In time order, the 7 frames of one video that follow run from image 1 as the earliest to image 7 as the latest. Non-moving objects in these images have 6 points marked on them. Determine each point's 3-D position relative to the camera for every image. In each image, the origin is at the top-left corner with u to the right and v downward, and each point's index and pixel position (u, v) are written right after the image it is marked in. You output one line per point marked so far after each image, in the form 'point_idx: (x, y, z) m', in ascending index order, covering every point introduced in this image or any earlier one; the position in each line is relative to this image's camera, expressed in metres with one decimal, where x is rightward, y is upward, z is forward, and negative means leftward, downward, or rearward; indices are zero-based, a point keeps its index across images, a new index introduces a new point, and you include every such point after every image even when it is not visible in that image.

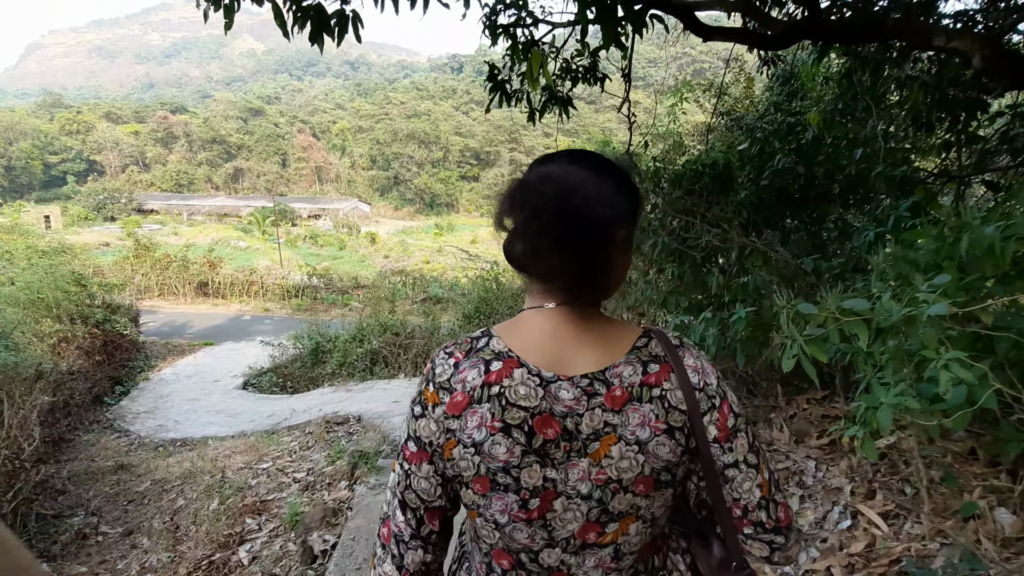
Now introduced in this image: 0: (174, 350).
0: (-6.1, -1.1, +8.8) m
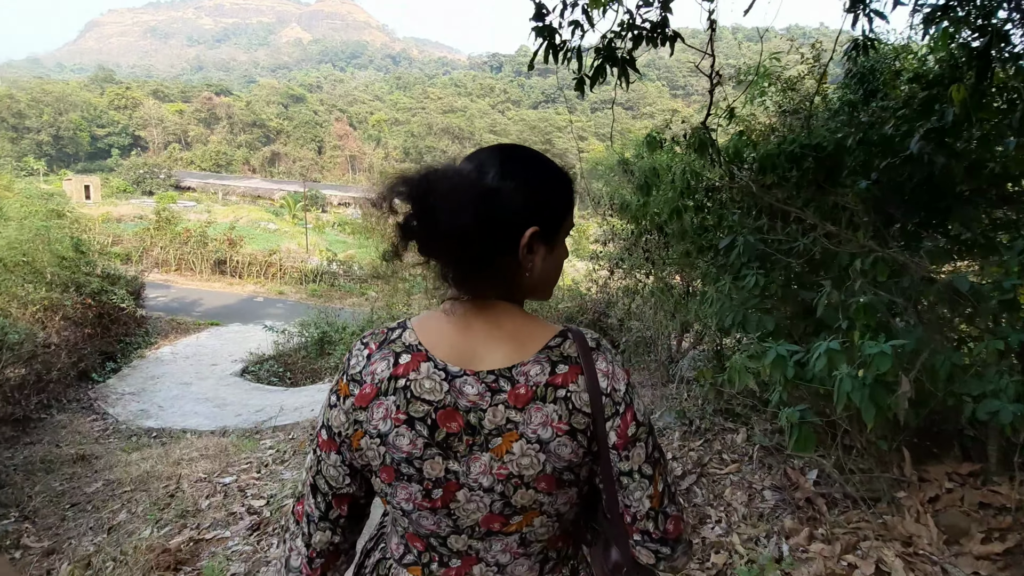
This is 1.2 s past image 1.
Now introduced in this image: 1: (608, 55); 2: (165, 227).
0: (-5.7, -0.7, +8.4) m
1: (+0.6, +1.4, +3.1) m
2: (-9.0, +1.6, +12.7) m
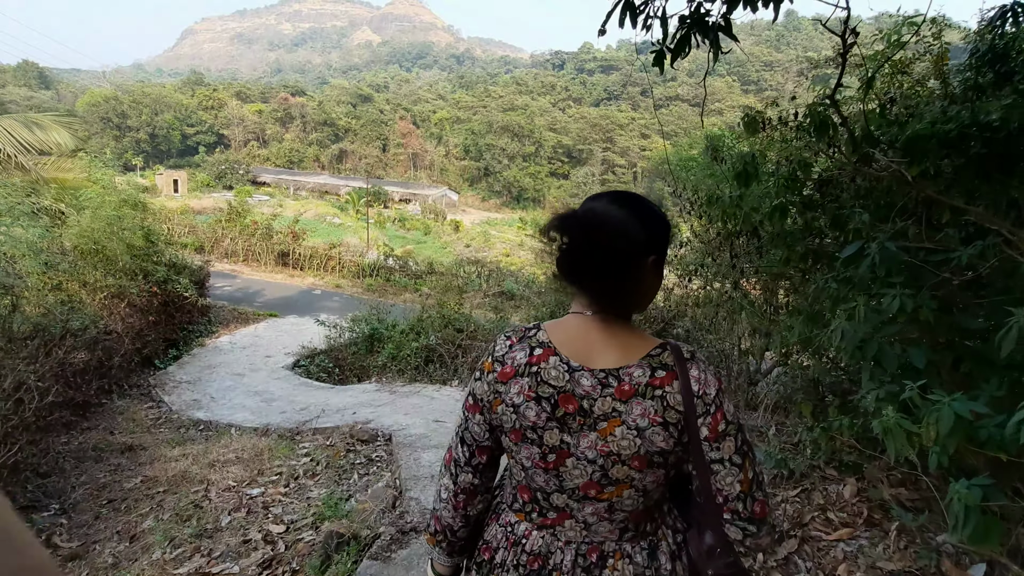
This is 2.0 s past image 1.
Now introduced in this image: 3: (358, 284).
0: (-4.8, -0.5, +8.6) m
1: (+1.0, +1.4, +2.6) m
2: (-7.4, +1.9, +13.3) m
3: (-3.9, +0.1, +12.4) m
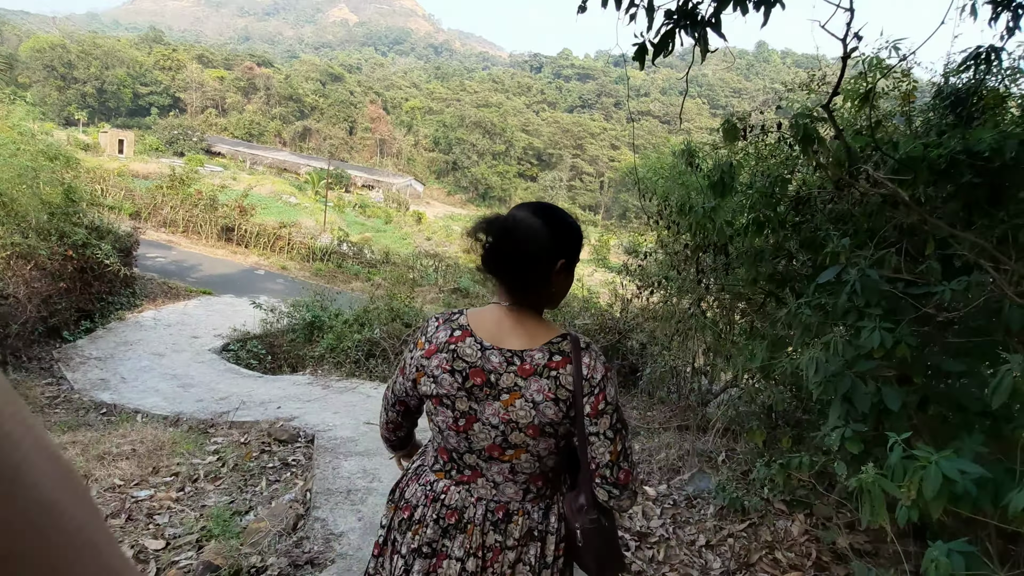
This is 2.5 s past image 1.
0: (-5.5, -0.1, +7.9) m
1: (+0.8, +1.3, +2.4) m
2: (-8.4, +2.5, +12.3) m
3: (-4.9, +0.5, +11.8) m
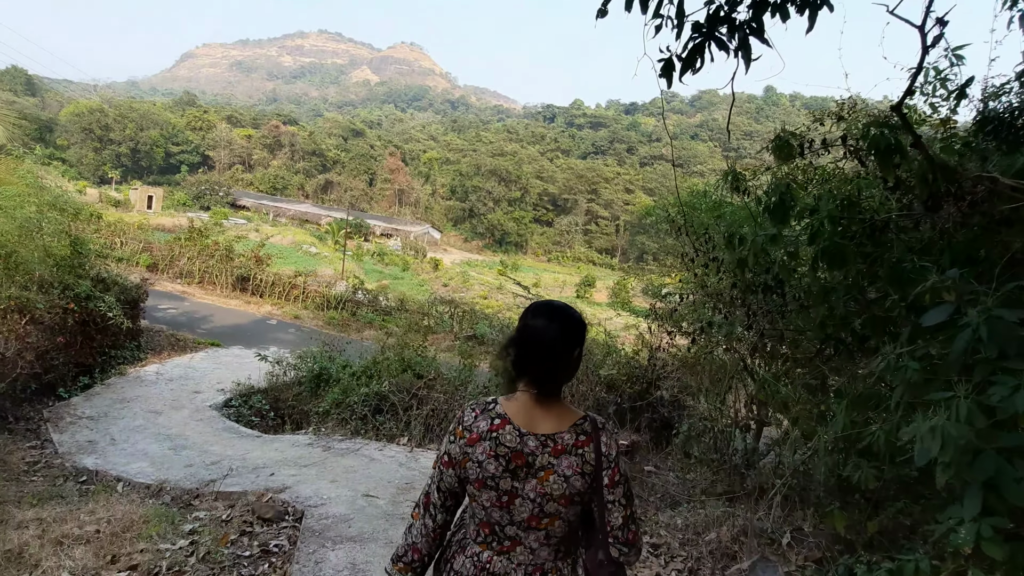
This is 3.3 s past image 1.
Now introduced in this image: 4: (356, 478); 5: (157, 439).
0: (-5.3, -0.9, +7.7) m
1: (+0.9, +1.1, +2.1) m
2: (-8.0, +1.3, +12.4) m
3: (-4.5, -0.7, +11.6) m
4: (-1.1, -1.3, +3.4) m
5: (-3.4, -1.4, +4.7) m
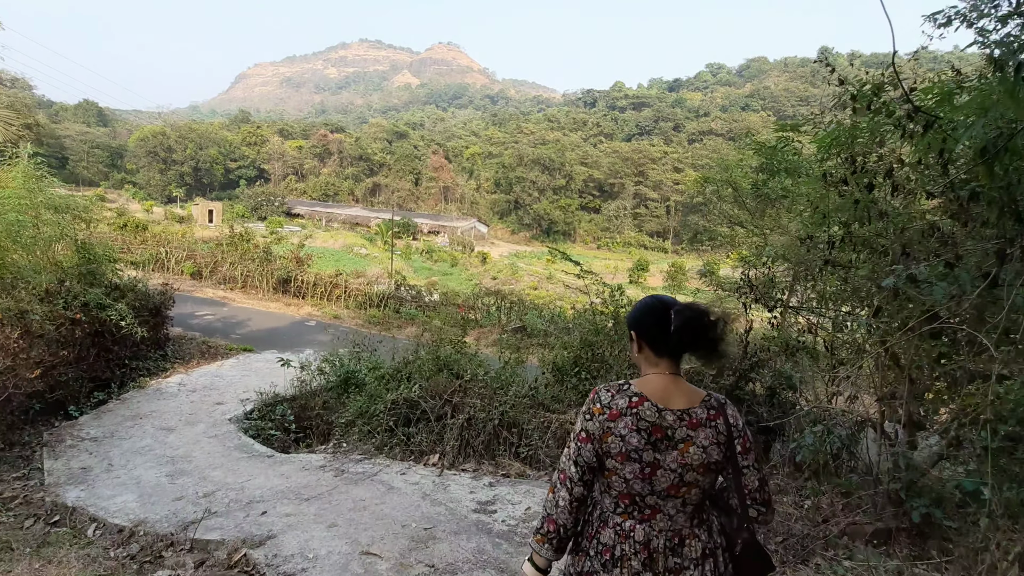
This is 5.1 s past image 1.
0: (-4.5, -0.9, +7.3) m
1: (+0.9, +1.3, +1.1) m
2: (-6.9, +1.1, +12.3) m
3: (-3.4, -0.6, +11.1) m
4: (-0.8, -1.2, +2.6) m
5: (-2.9, -1.4, +4.1) m
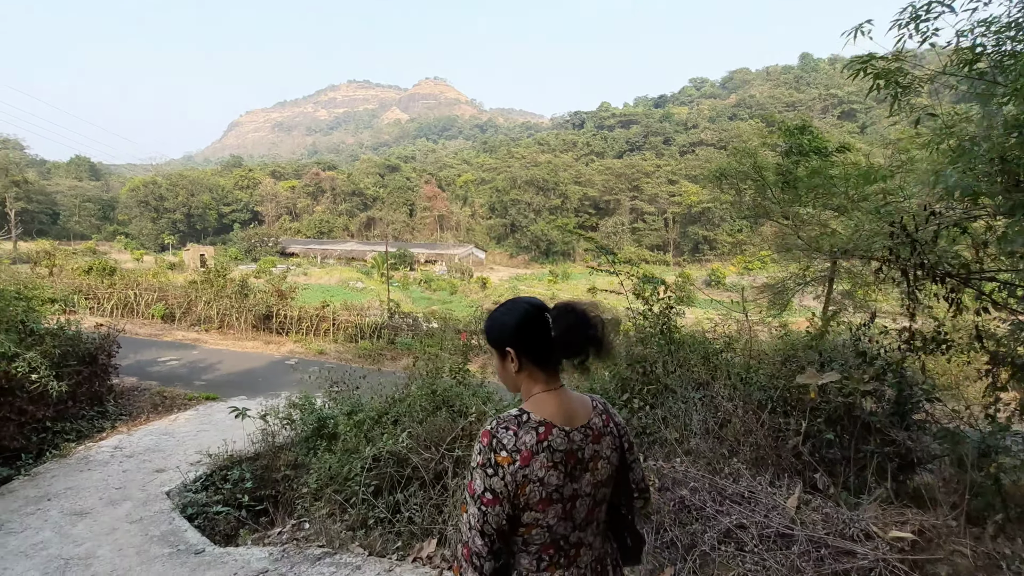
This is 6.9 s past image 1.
0: (-4.4, -1.4, +6.1) m
1: (+0.9, +1.5, 0.0) m
2: (-6.8, +0.2, +11.2) m
3: (-3.3, -1.2, +9.9) m
4: (-0.6, -1.2, +1.4) m
5: (-2.7, -1.6, +2.9) m
